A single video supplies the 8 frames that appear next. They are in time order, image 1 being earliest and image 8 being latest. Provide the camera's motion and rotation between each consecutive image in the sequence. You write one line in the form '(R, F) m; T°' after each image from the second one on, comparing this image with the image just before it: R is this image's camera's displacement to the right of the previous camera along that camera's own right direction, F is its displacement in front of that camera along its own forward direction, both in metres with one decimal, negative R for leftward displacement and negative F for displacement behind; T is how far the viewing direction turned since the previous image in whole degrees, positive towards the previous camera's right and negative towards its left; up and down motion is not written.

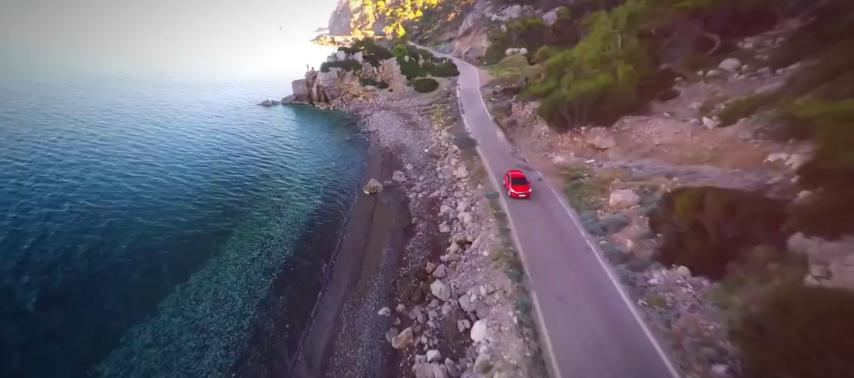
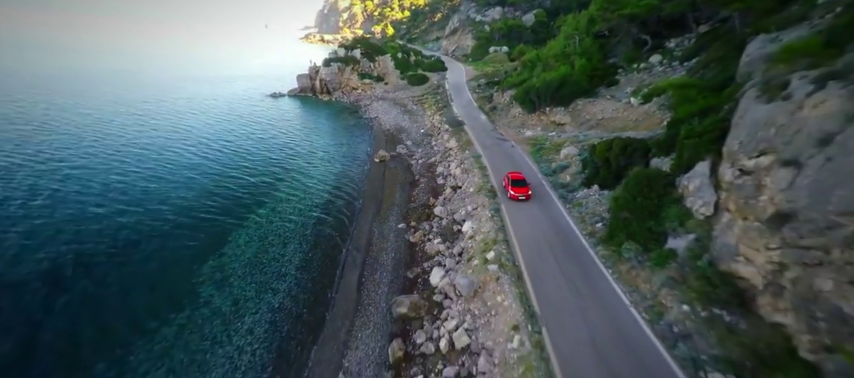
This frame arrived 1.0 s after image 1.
(-1.4, -9.1) m; +2°
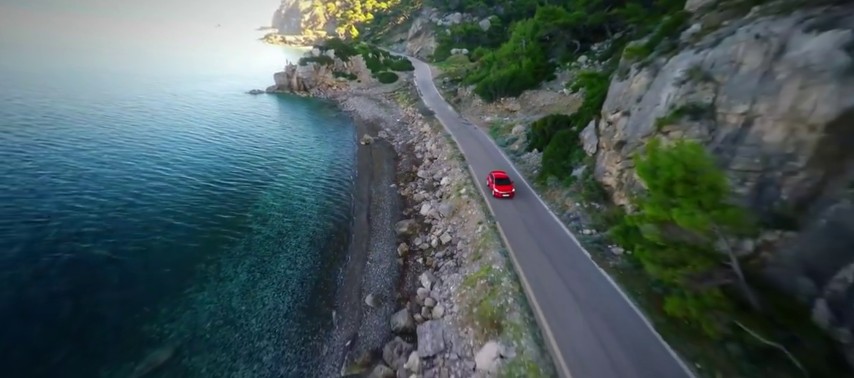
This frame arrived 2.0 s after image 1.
(-2.1, -8.4) m; +6°
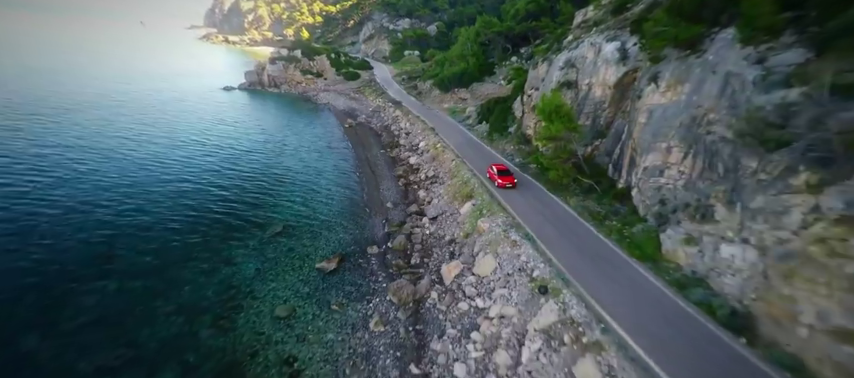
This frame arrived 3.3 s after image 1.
(-4.4, -12.2) m; +8°
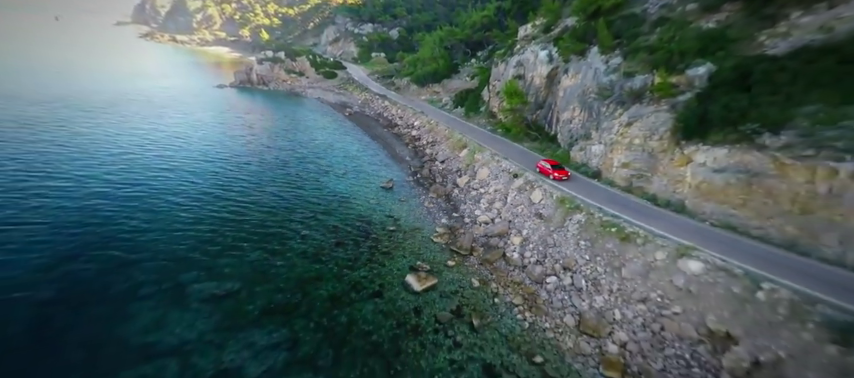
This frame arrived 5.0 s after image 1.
(-6.9, -14.8) m; +7°
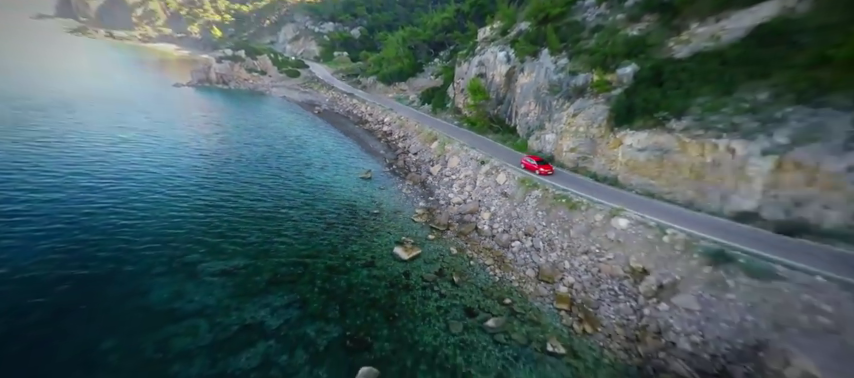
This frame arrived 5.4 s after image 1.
(-1.3, -3.3) m; +6°
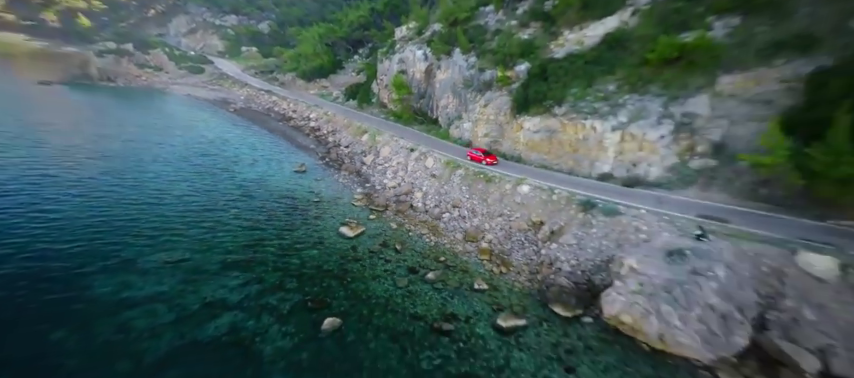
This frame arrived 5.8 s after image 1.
(-1.1, -3.3) m; +13°
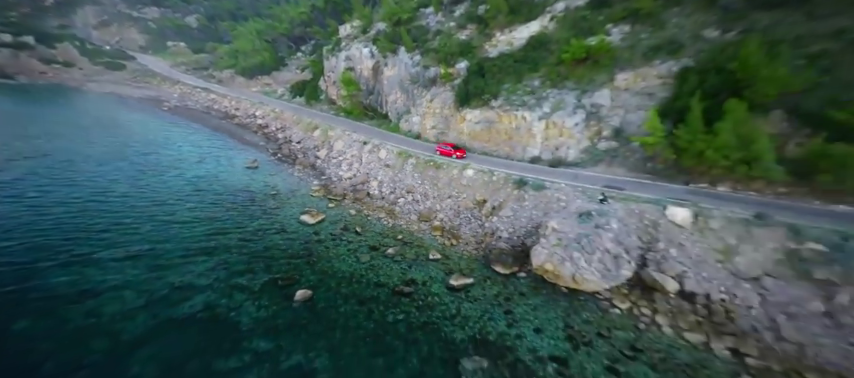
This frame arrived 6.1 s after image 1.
(-0.4, -2.7) m; +9°
